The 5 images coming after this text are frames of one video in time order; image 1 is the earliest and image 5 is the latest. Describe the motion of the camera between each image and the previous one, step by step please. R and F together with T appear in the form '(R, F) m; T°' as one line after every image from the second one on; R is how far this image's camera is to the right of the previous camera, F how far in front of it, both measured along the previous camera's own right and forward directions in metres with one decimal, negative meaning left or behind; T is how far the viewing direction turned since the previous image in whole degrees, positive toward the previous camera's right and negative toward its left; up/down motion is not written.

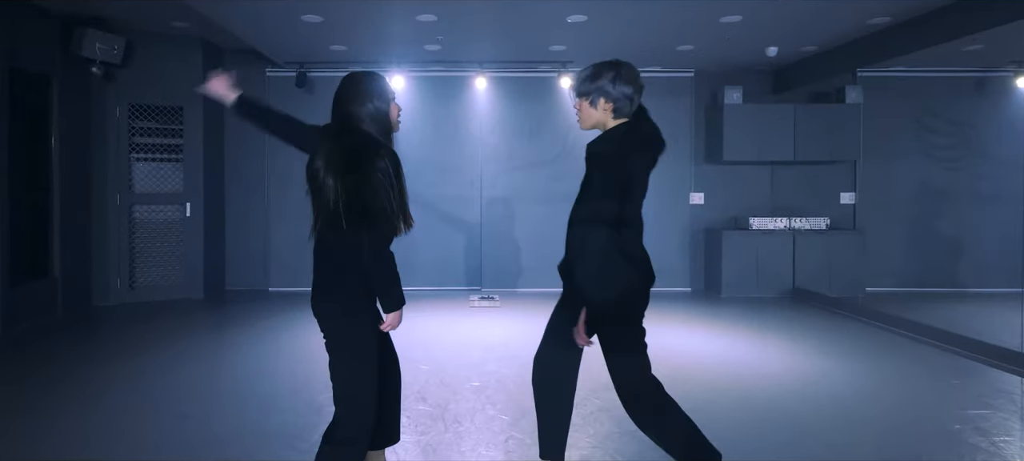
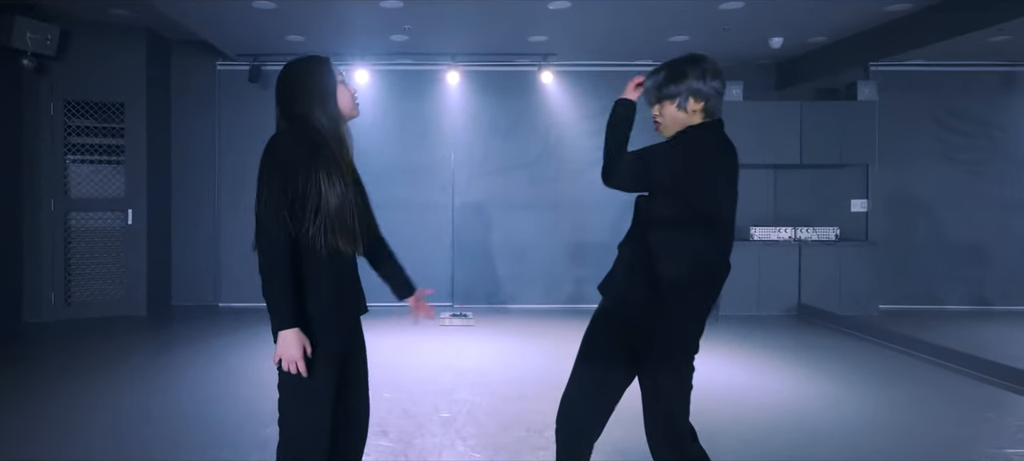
(+0.2, +0.7) m; 0°
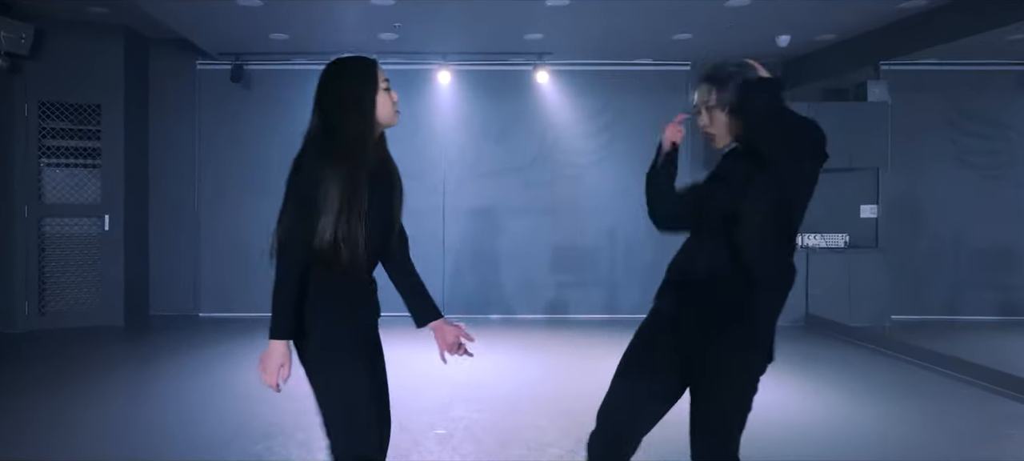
(+0.1, +0.3) m; 0°
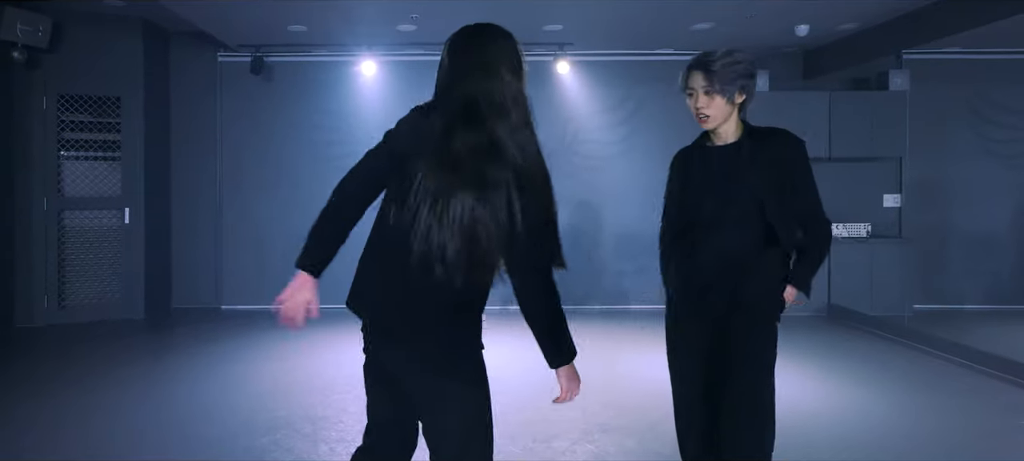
(-0.2, 0.0) m; 0°
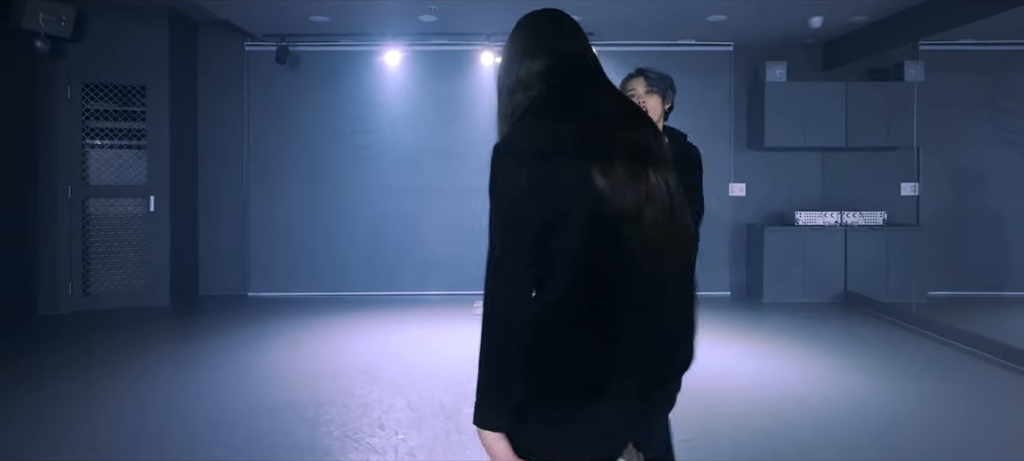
(-0.3, -0.1) m; +1°
